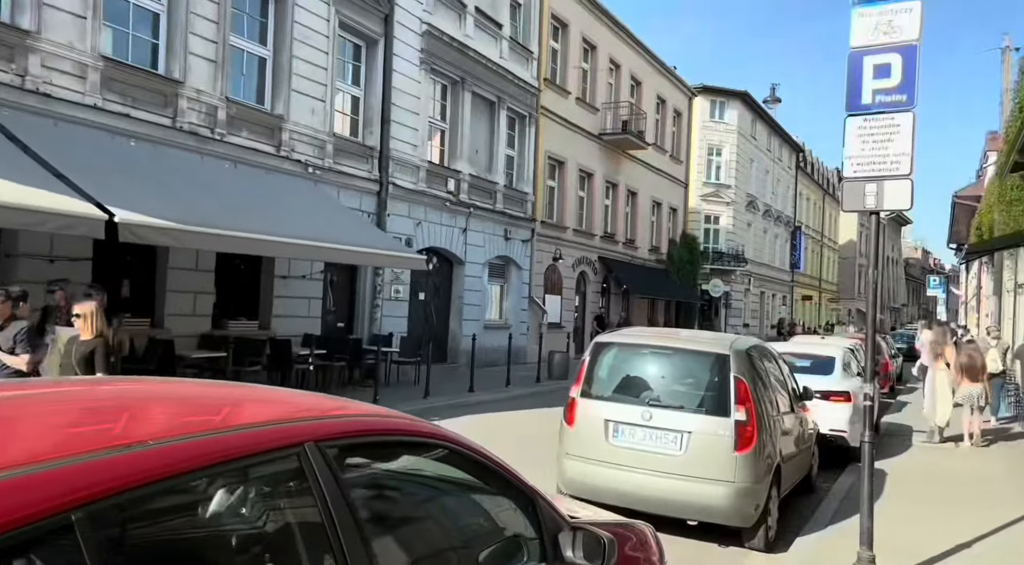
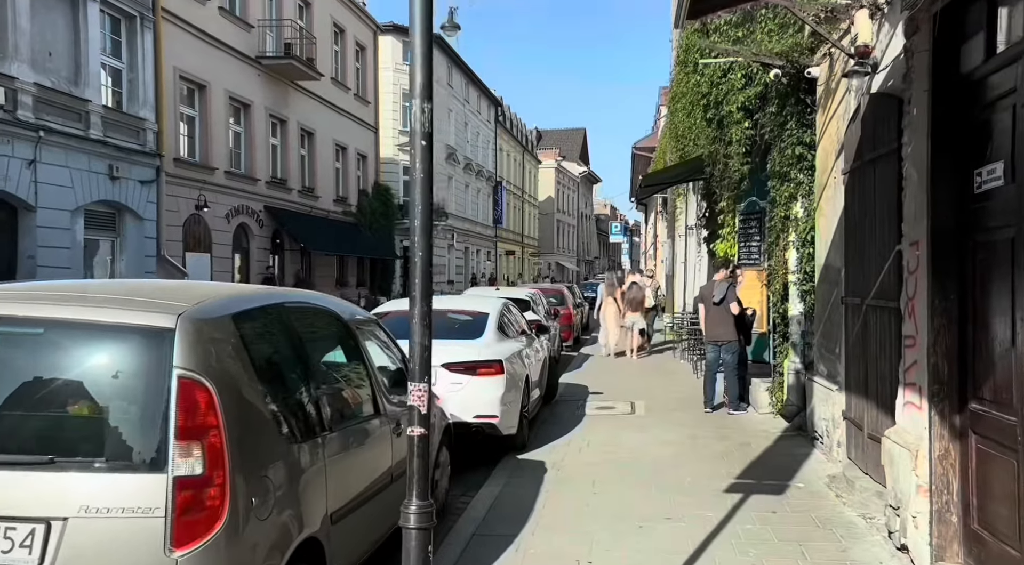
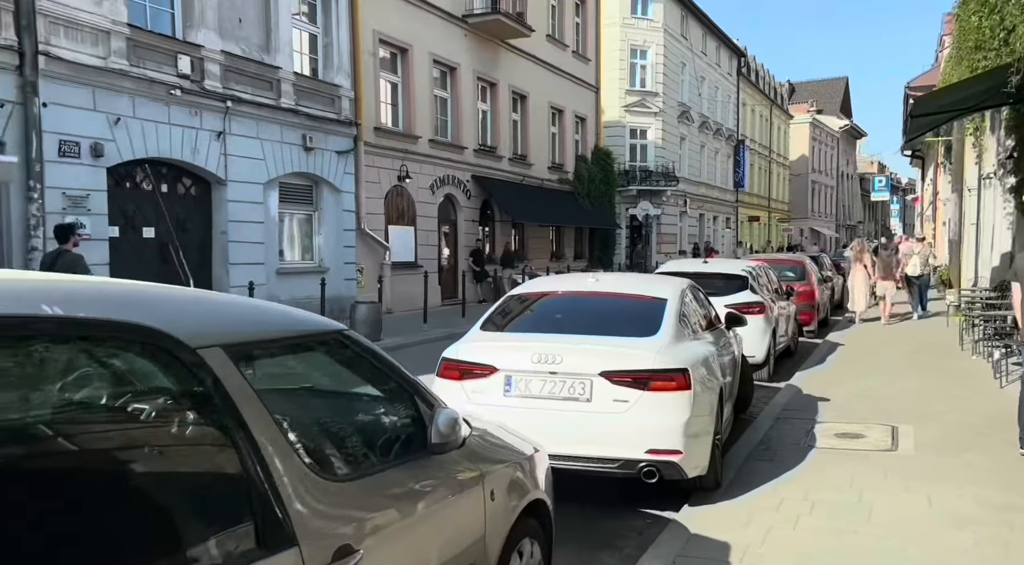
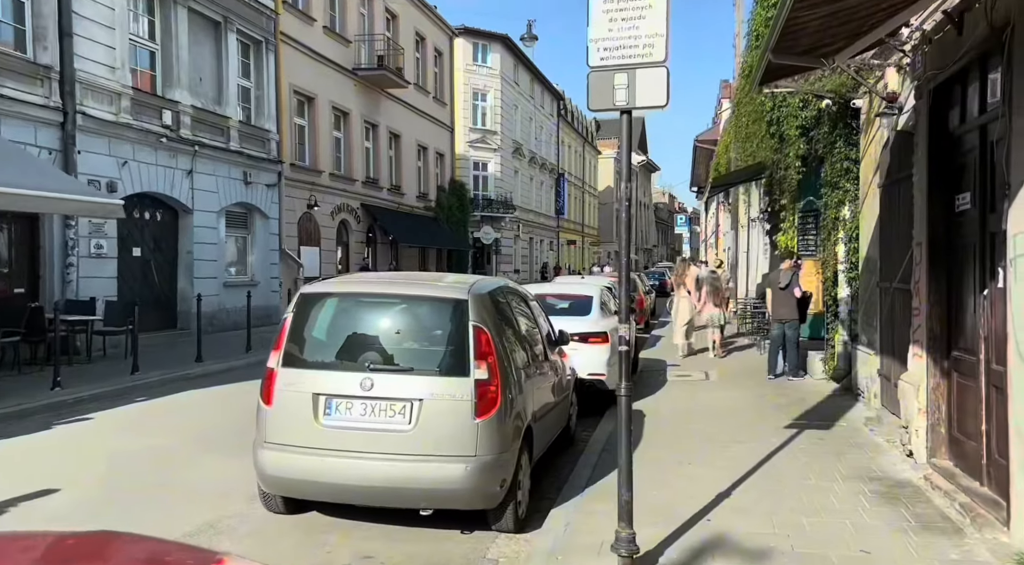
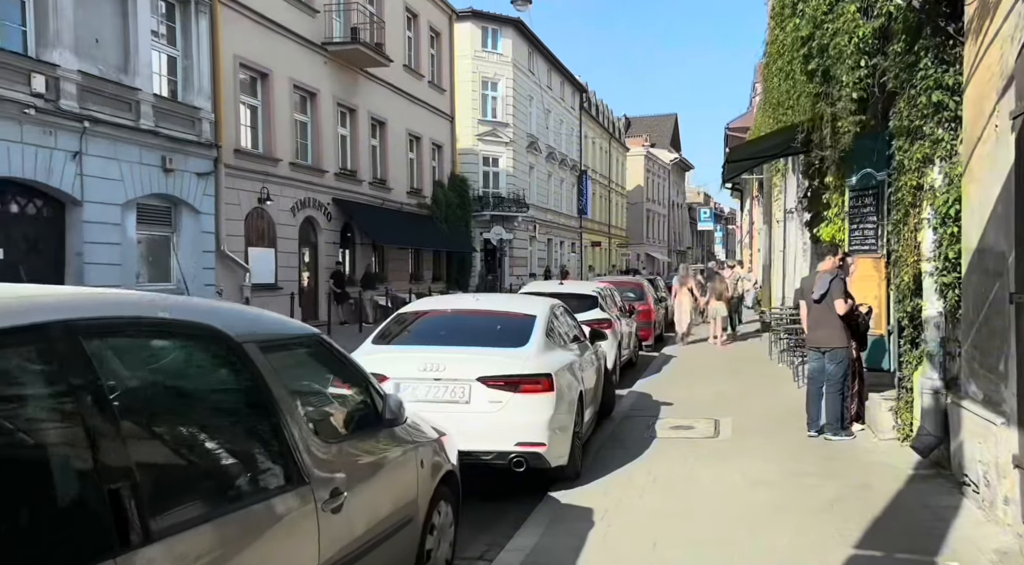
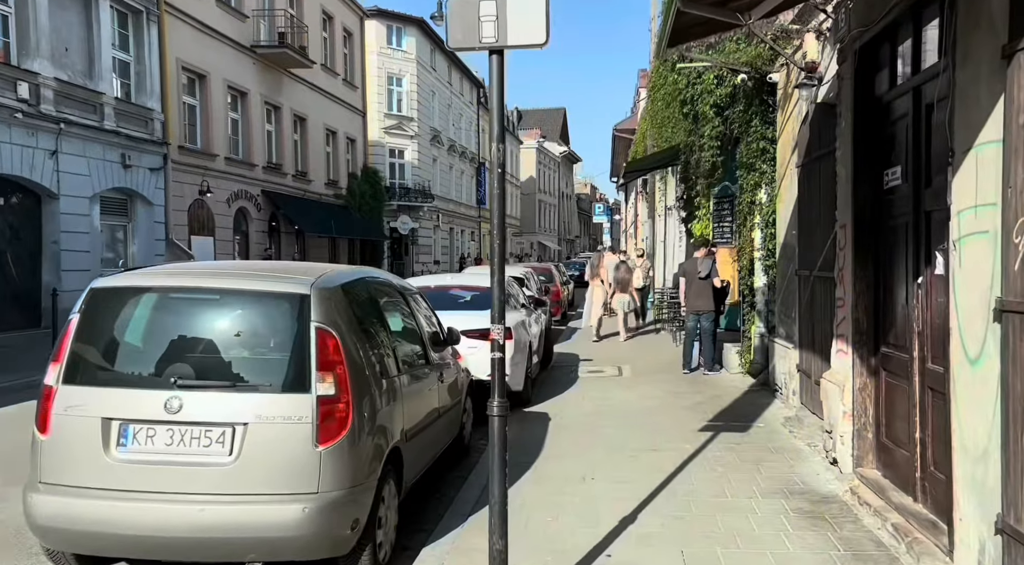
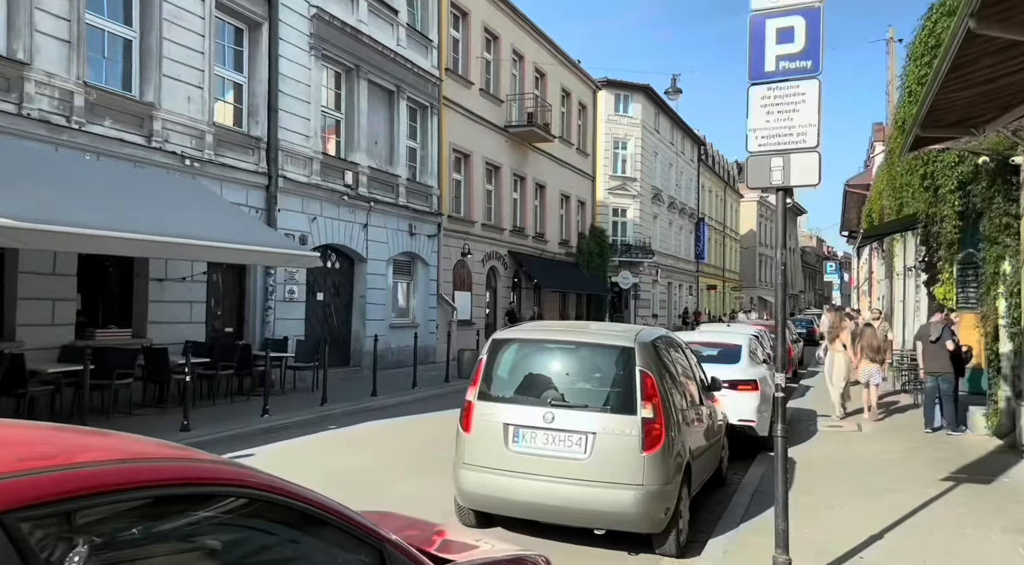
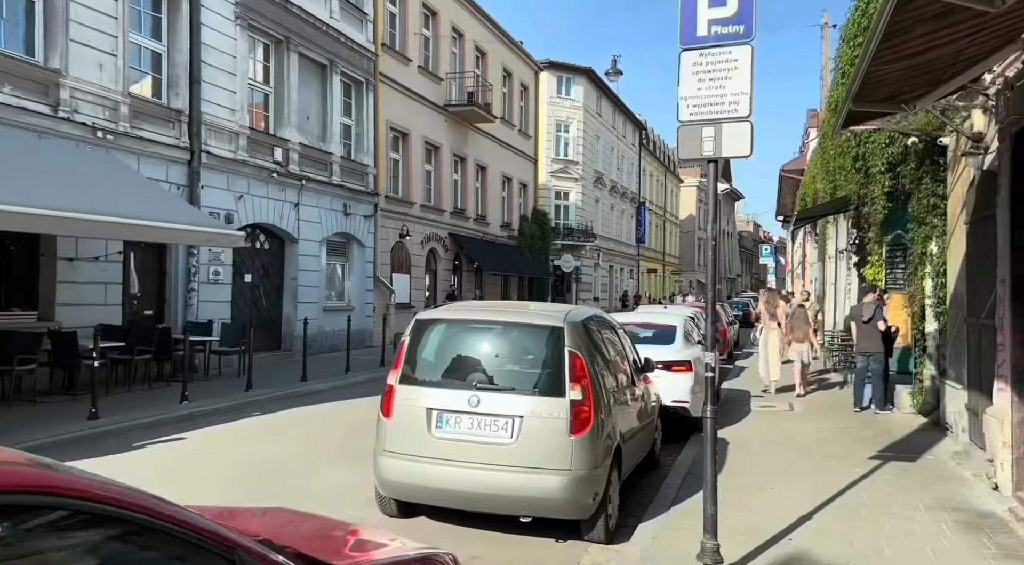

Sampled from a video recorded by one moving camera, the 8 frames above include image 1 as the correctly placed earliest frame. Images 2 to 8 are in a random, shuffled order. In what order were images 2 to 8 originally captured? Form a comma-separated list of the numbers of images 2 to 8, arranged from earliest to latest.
7, 8, 4, 6, 2, 5, 3
